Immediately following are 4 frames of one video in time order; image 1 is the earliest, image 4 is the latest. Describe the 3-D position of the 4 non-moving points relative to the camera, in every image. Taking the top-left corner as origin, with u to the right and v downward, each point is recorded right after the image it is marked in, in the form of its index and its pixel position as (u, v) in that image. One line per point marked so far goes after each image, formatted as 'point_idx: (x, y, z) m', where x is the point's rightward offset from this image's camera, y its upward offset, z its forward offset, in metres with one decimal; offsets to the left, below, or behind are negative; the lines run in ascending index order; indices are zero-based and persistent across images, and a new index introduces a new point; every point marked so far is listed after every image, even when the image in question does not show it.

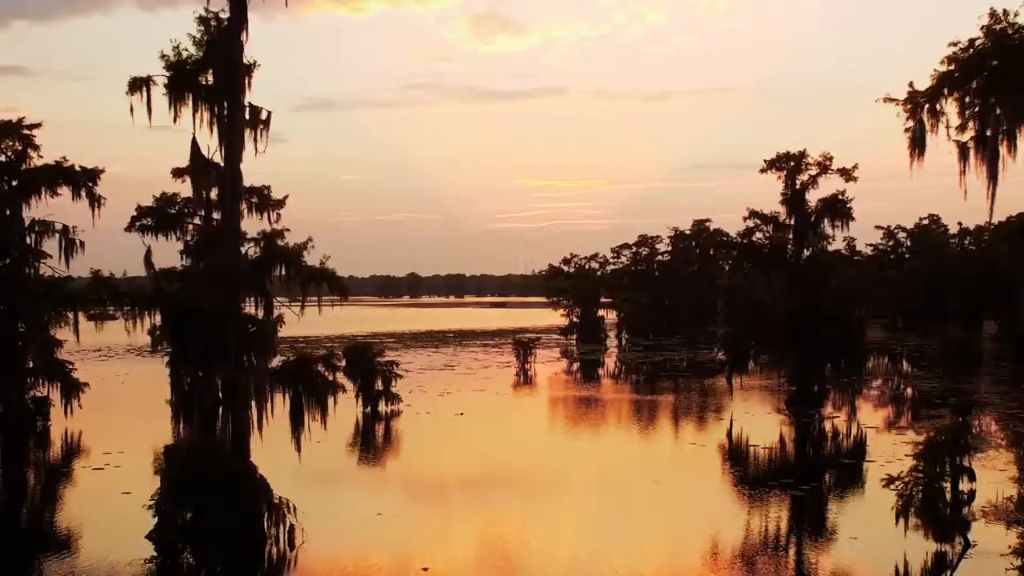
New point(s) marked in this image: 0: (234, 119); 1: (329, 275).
0: (-4.0, +2.4, +12.2) m
1: (-2.7, +0.2, +12.3) m
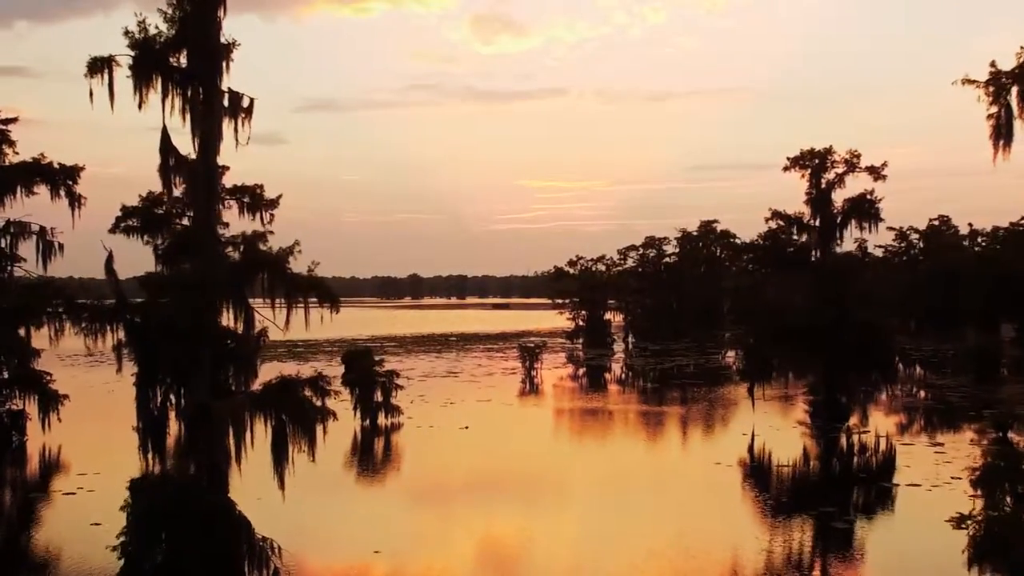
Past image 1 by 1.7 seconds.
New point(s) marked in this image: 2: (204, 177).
0: (-3.8, +2.3, +10.7) m
1: (-2.5, +0.1, +10.8) m
2: (-3.9, +1.4, +10.6) m
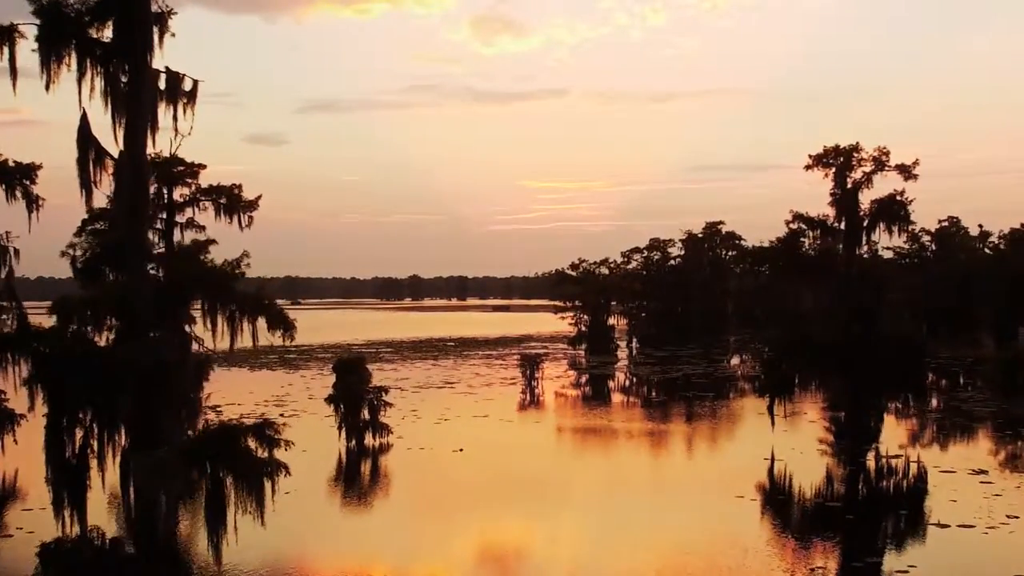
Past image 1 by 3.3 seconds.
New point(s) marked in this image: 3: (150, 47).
0: (-3.9, +2.1, +8.8) m
1: (-2.5, -0.2, +8.9) m
2: (-3.9, +1.2, +8.7) m
3: (-3.8, +2.5, +8.9) m
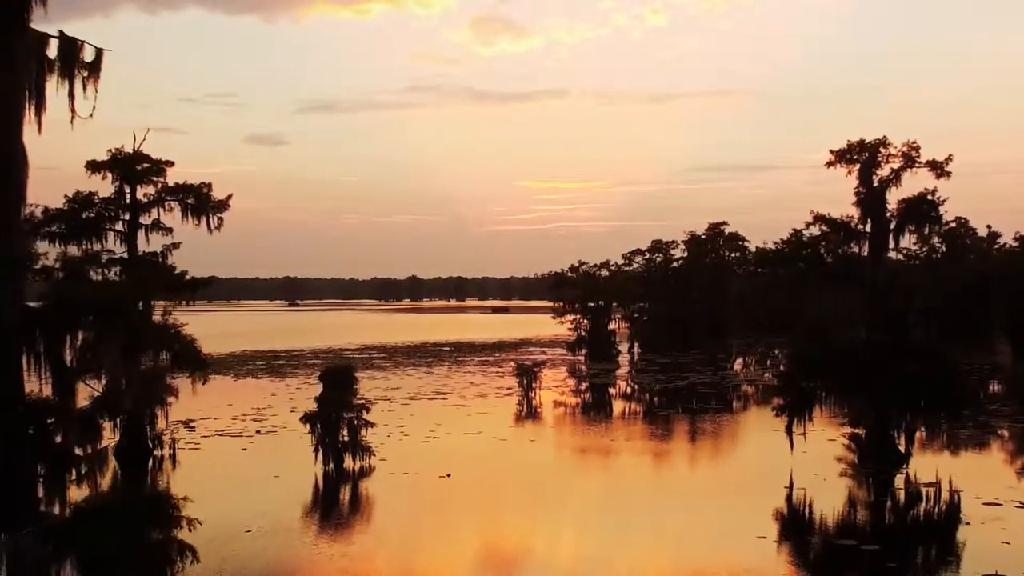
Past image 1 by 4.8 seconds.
0: (-4.0, +1.9, +6.9) m
1: (-2.7, -0.4, +7.0) m
2: (-4.1, +1.0, +6.8) m
3: (-3.9, +2.3, +6.9) m
